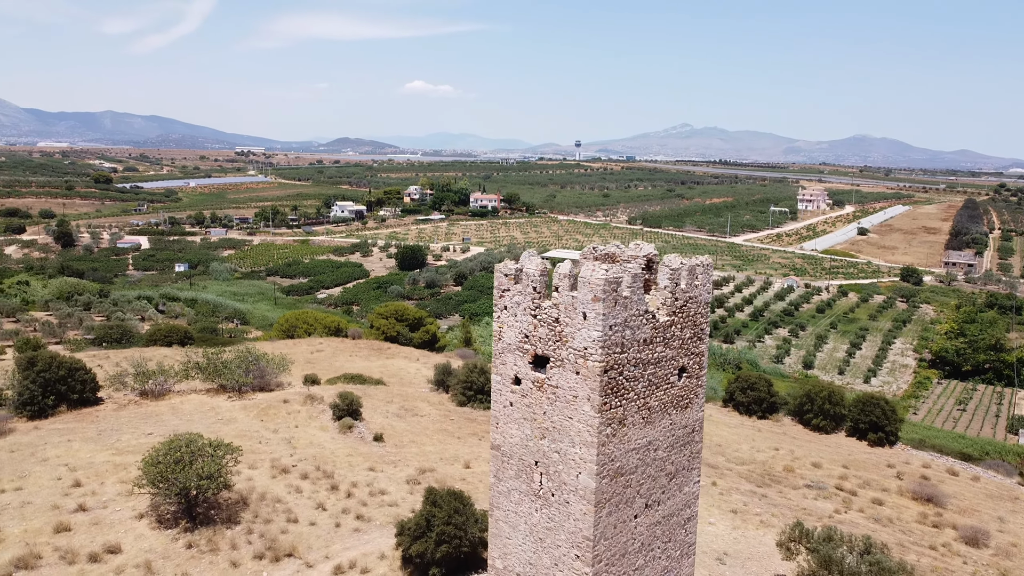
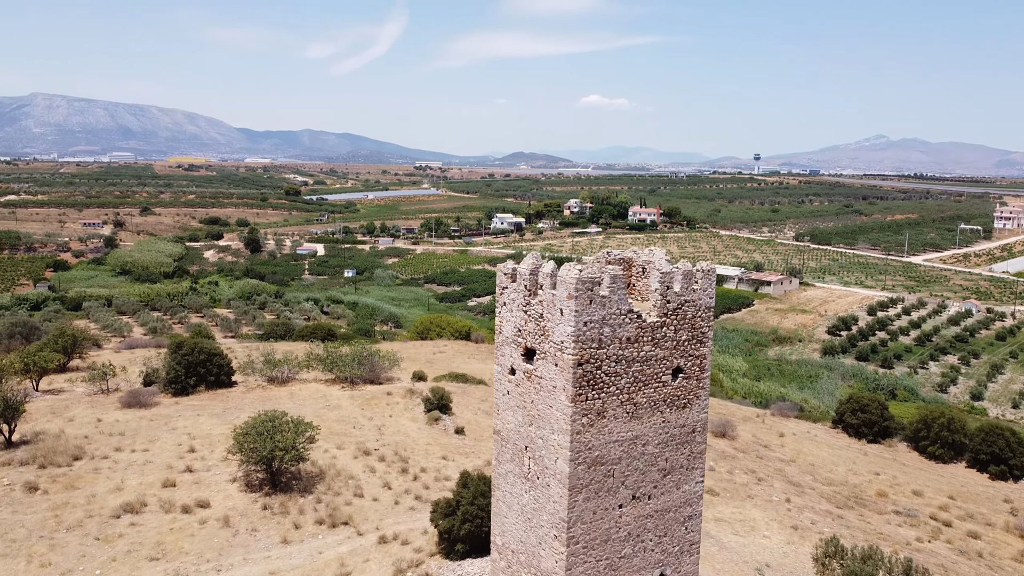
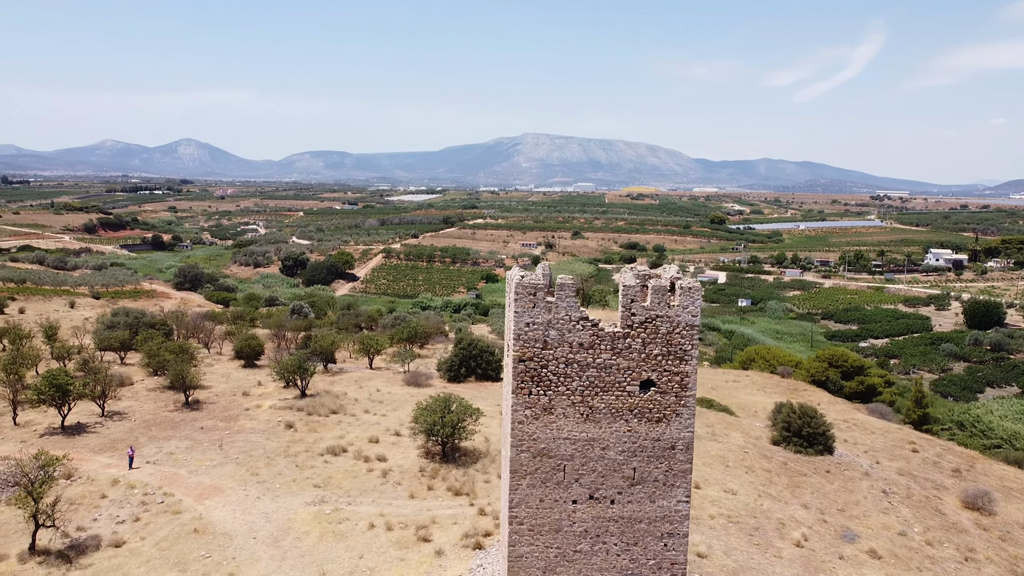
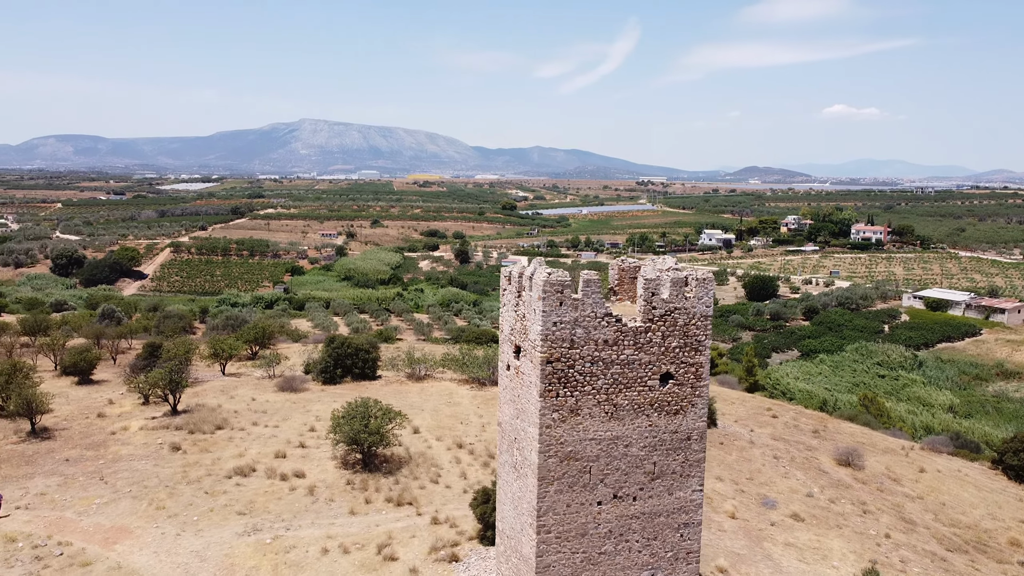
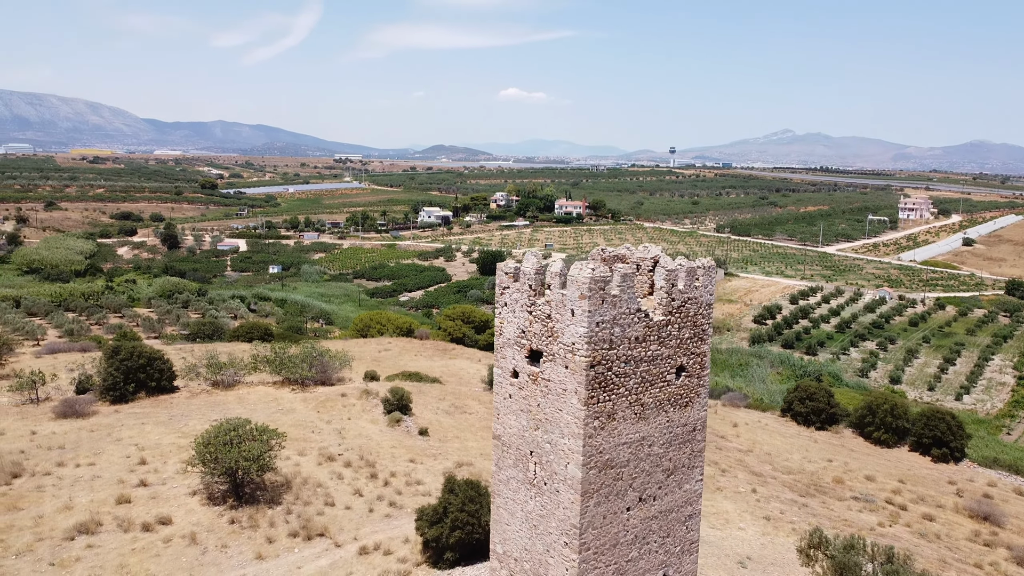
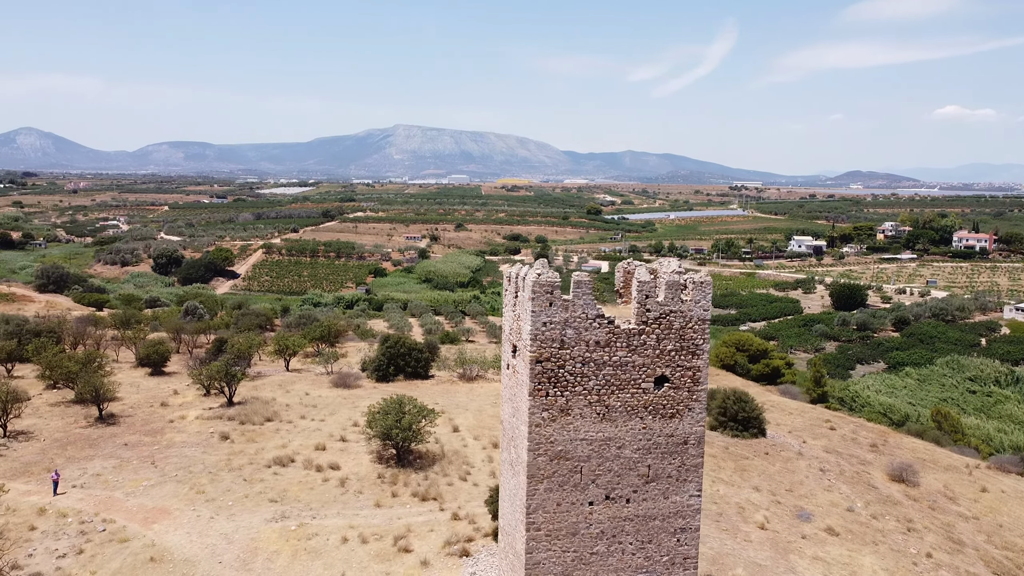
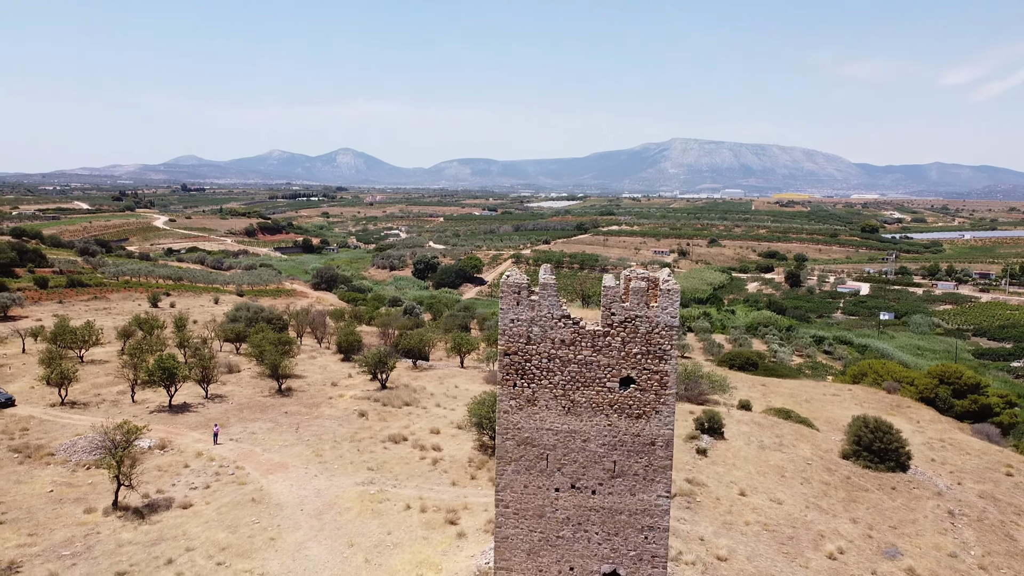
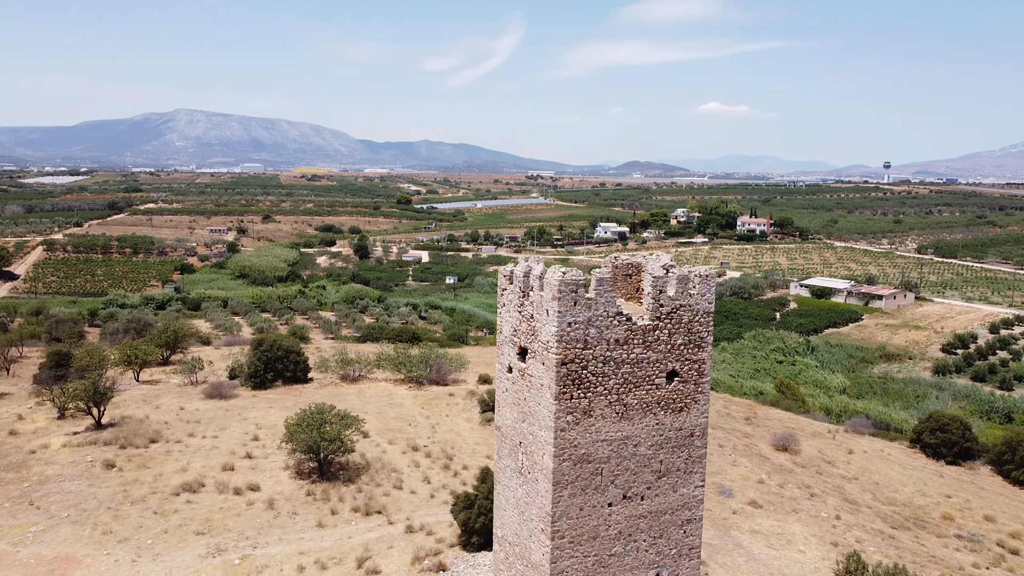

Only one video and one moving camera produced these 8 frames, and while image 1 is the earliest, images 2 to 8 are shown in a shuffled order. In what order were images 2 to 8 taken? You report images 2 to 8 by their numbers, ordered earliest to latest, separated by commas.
5, 2, 8, 4, 6, 3, 7
